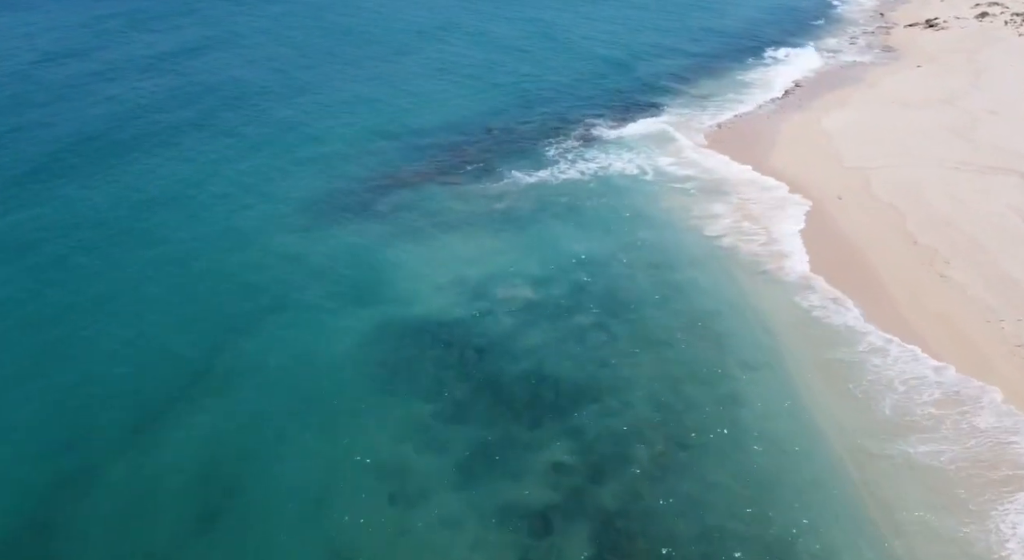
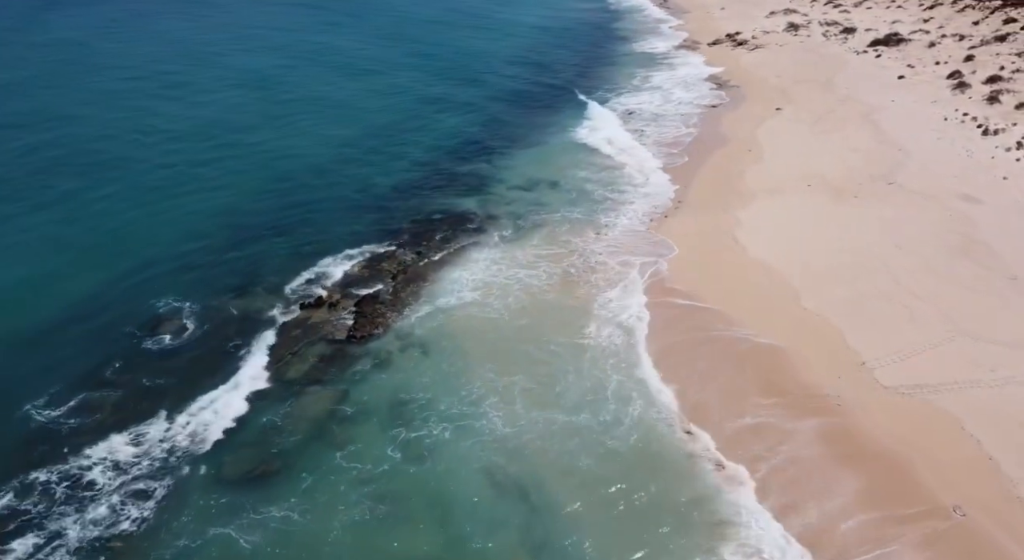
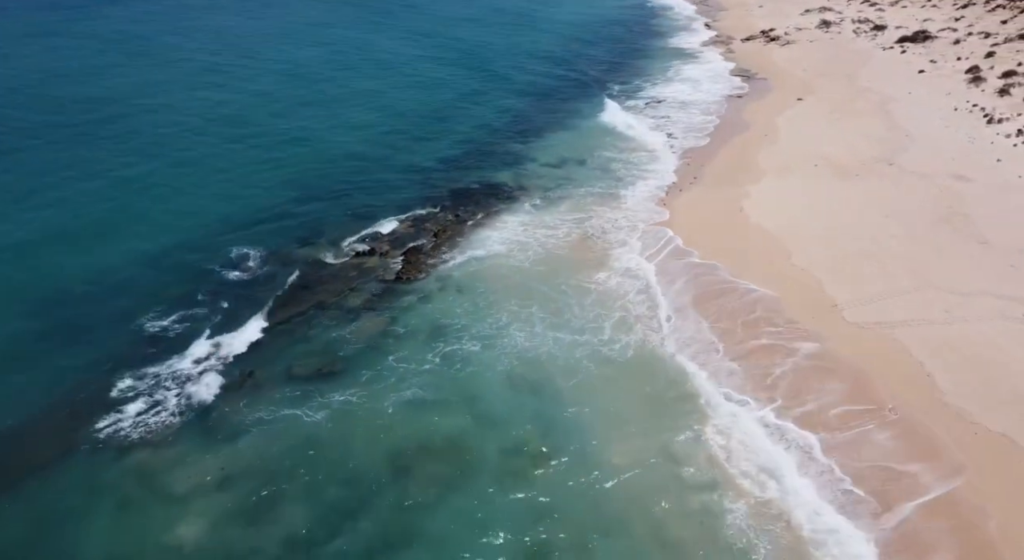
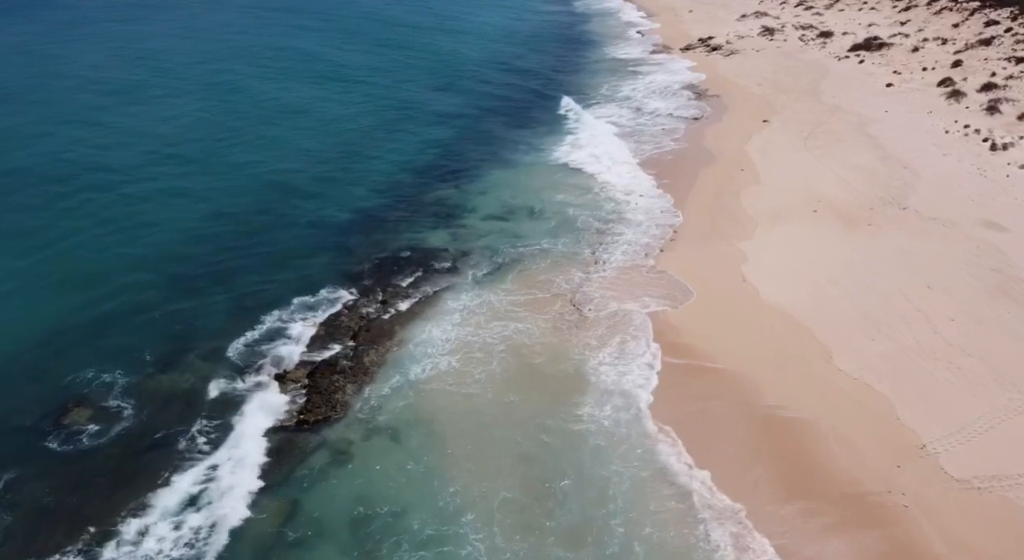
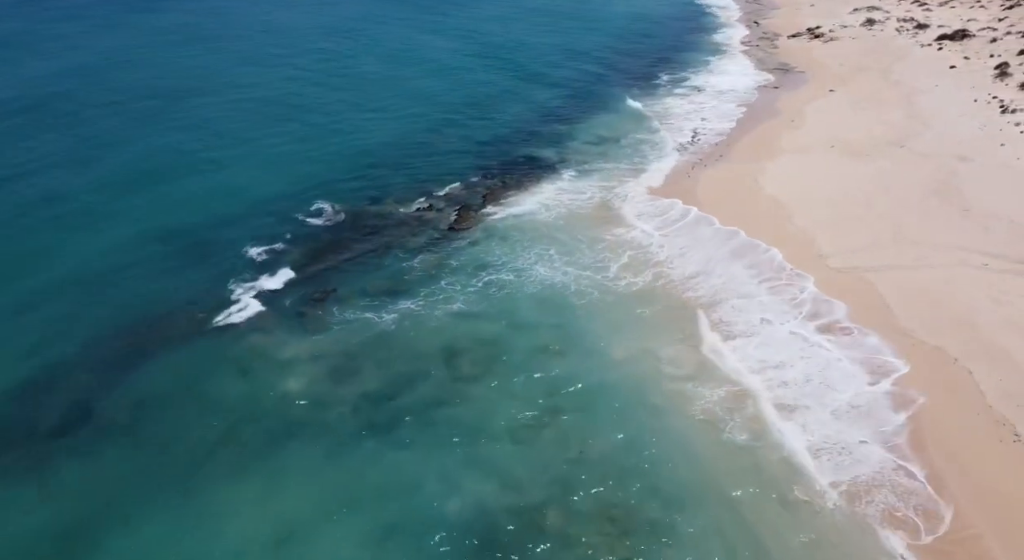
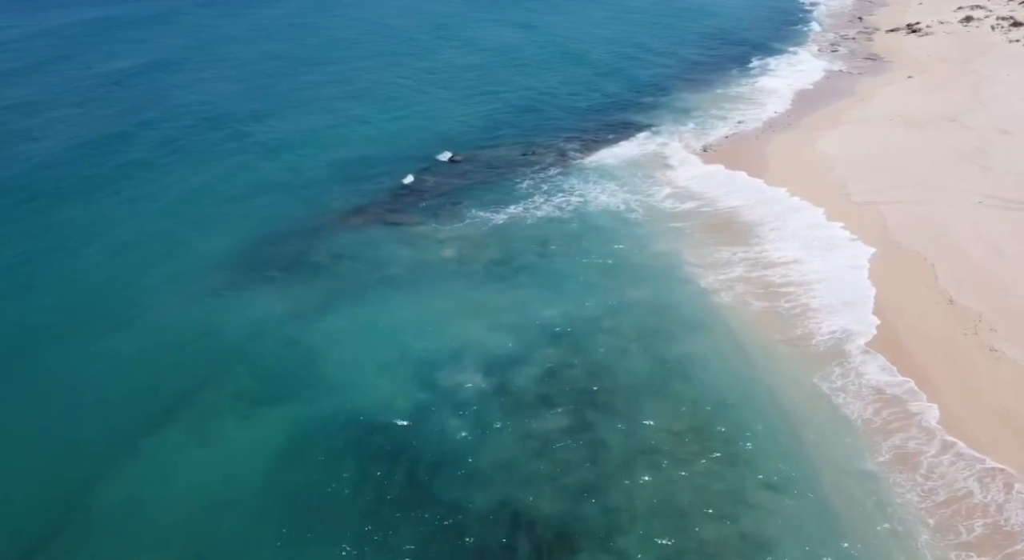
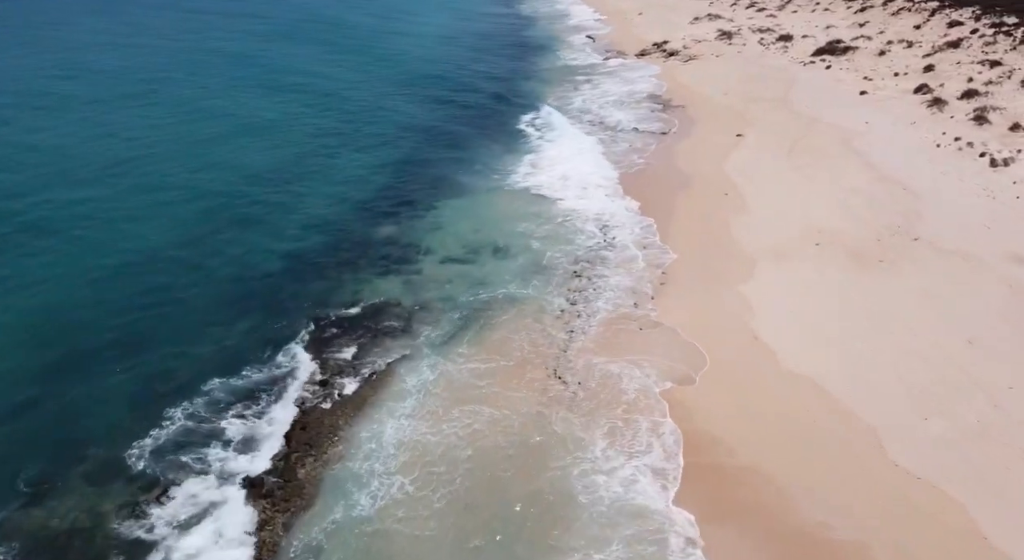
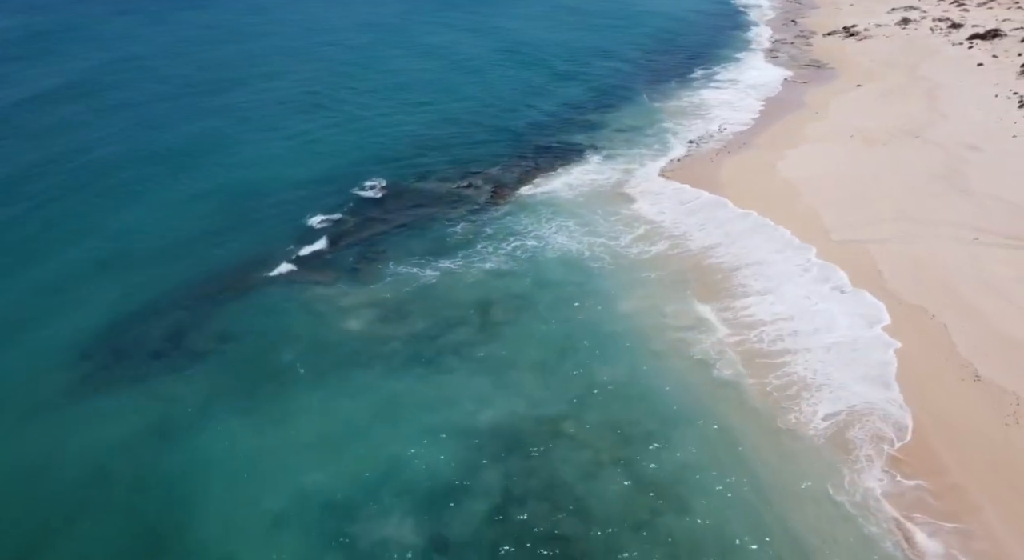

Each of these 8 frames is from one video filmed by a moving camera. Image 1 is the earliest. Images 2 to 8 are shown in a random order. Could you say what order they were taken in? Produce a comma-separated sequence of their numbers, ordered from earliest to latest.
6, 8, 5, 3, 2, 4, 7
